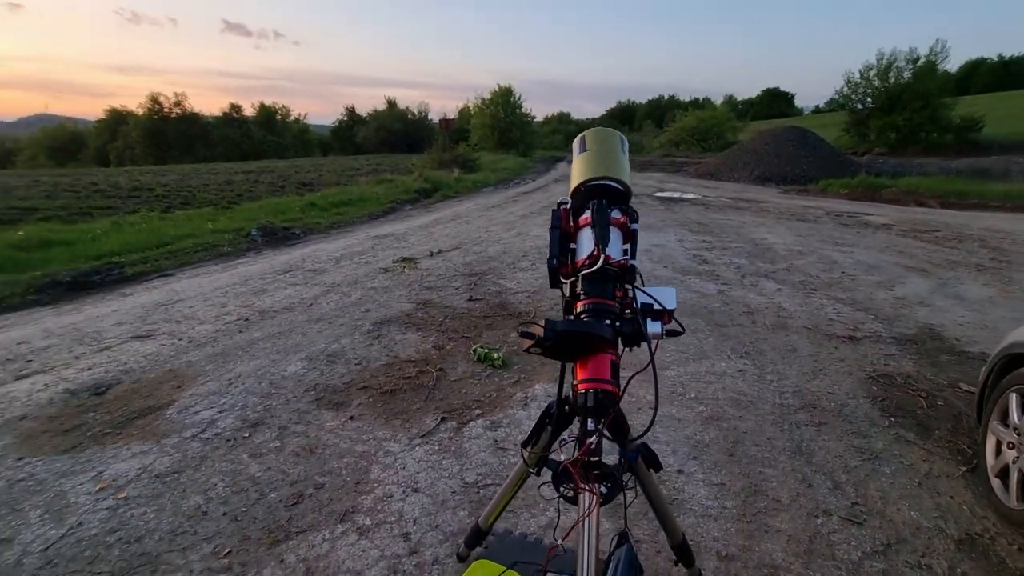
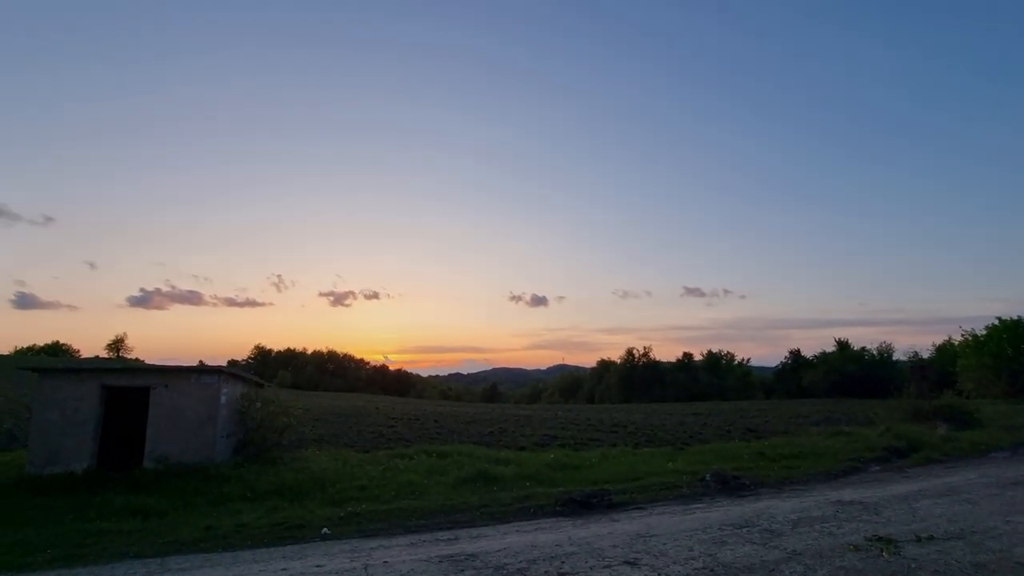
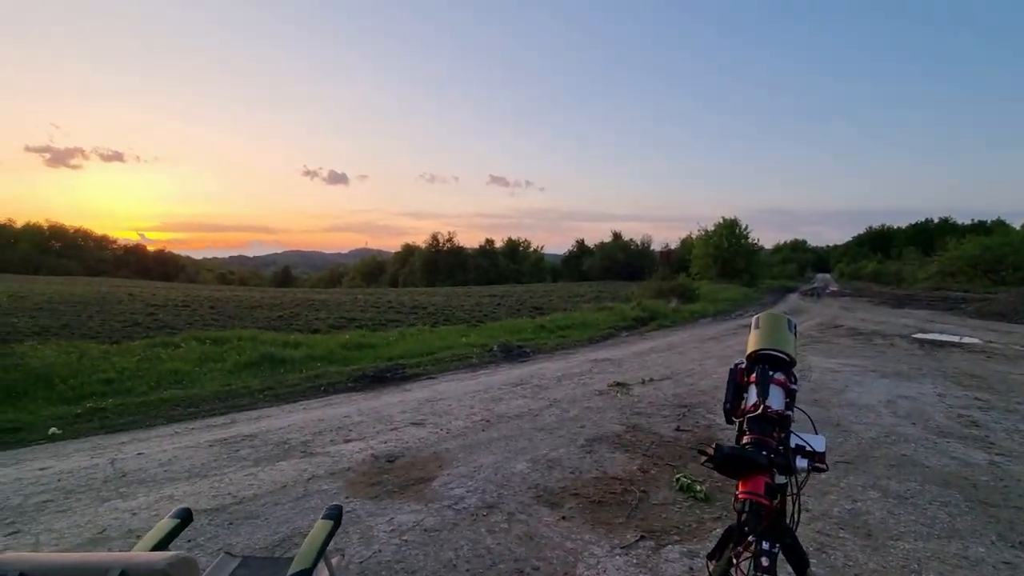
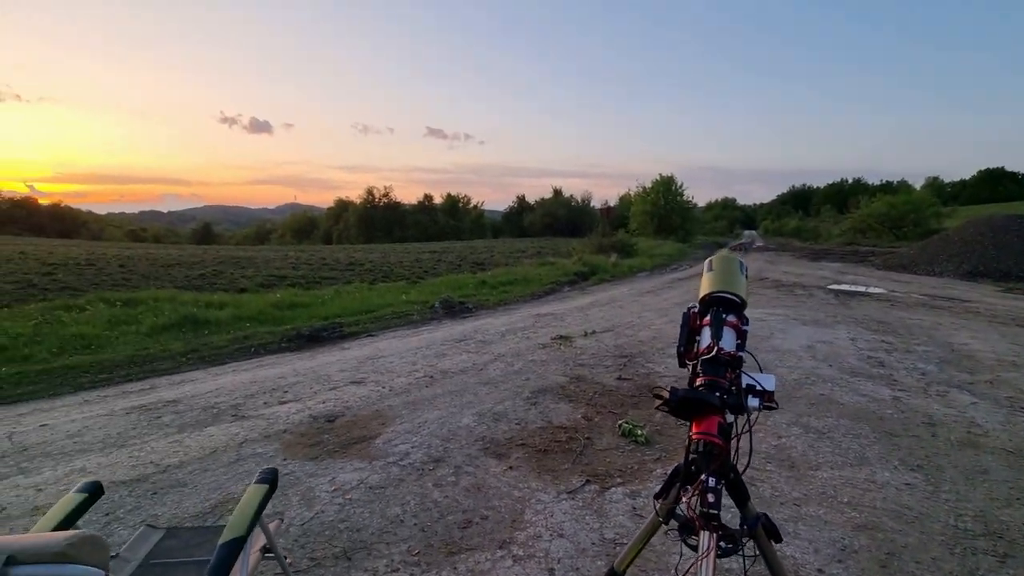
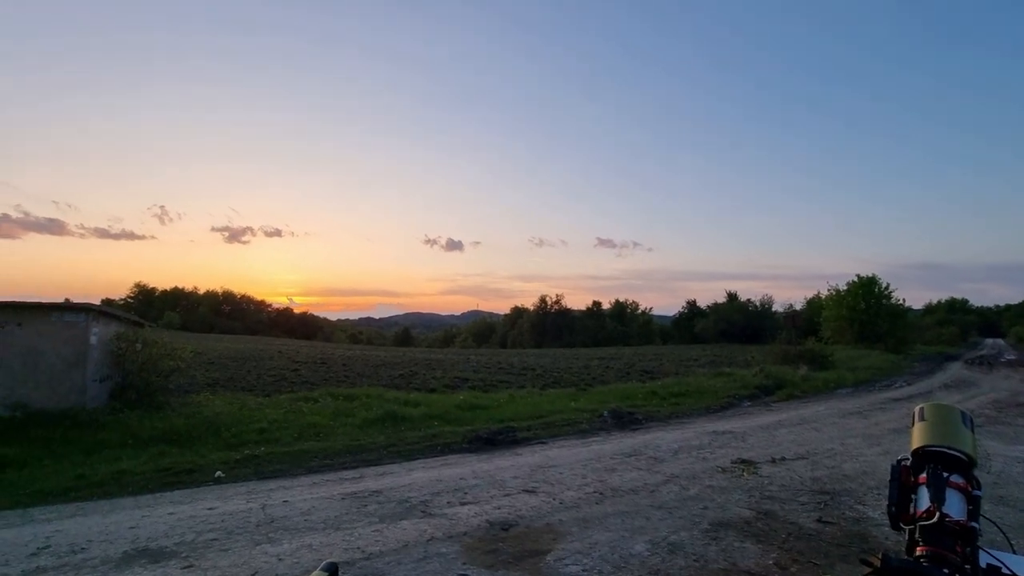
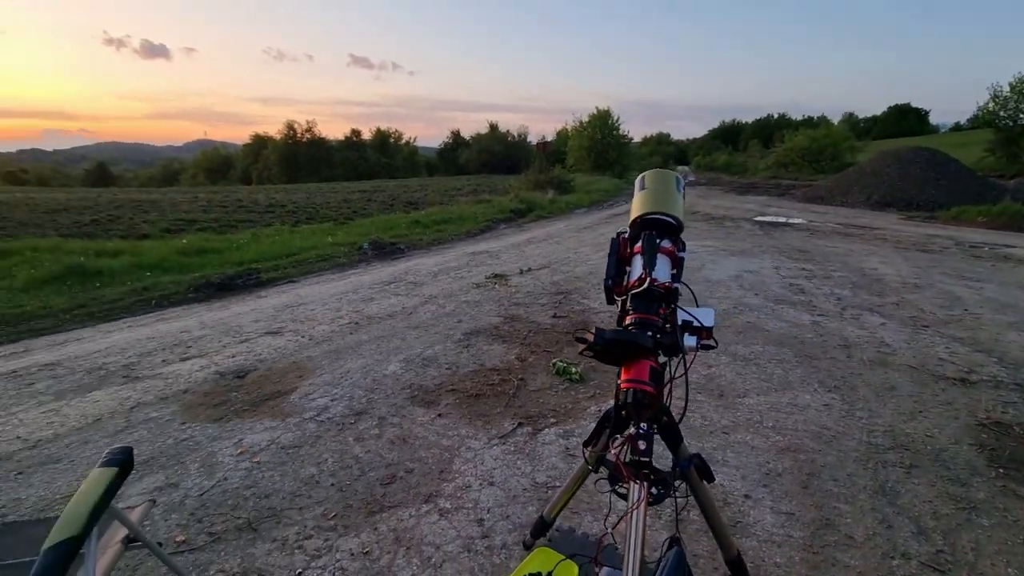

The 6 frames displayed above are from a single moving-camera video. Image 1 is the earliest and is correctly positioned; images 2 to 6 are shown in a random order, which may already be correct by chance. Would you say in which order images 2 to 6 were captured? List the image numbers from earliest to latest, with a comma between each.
6, 4, 3, 5, 2
